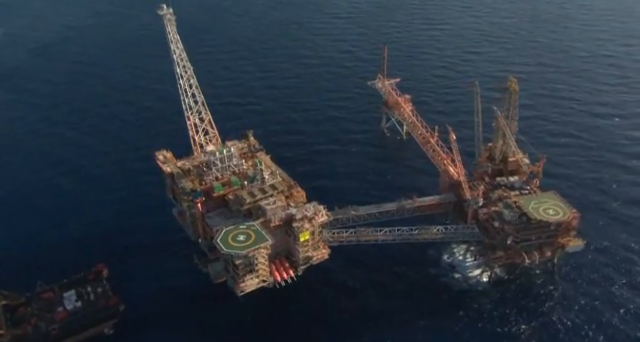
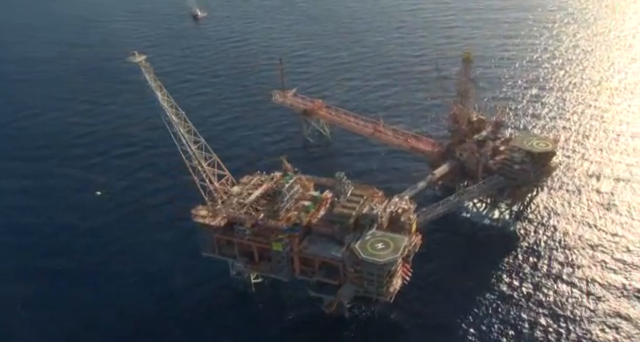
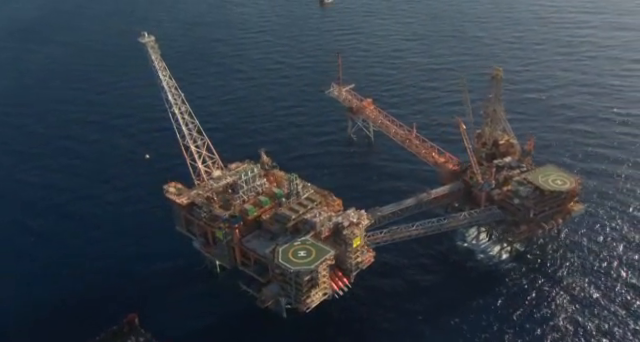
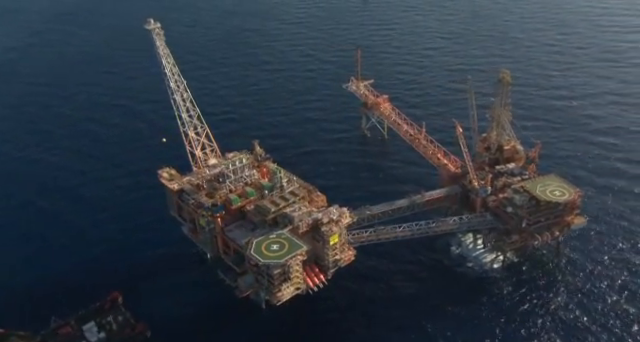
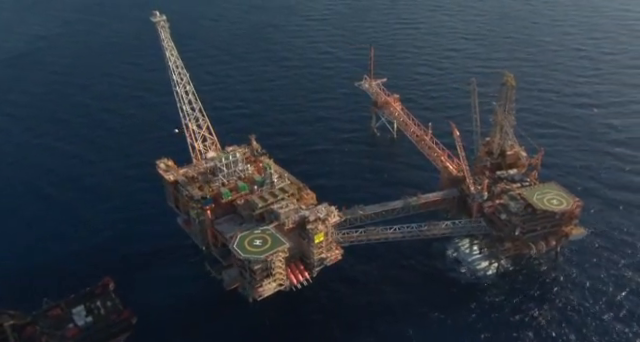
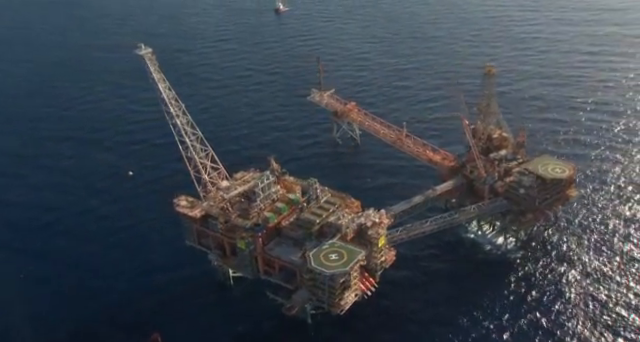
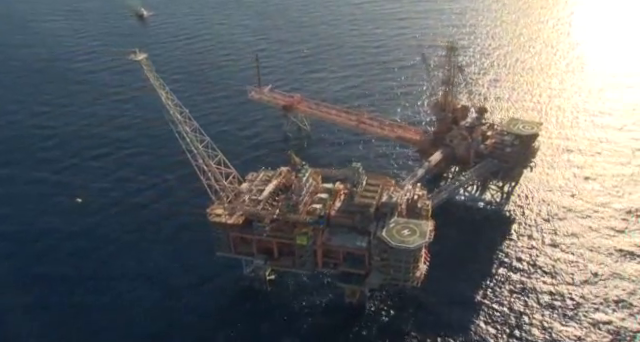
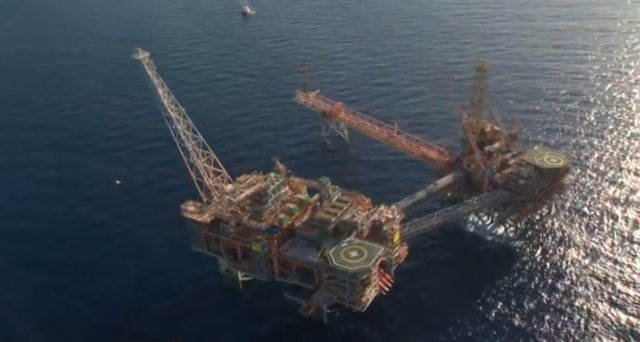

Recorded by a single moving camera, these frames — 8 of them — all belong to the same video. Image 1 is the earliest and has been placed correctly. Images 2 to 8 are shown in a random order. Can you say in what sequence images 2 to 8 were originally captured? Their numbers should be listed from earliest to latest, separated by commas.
5, 4, 3, 6, 8, 2, 7
